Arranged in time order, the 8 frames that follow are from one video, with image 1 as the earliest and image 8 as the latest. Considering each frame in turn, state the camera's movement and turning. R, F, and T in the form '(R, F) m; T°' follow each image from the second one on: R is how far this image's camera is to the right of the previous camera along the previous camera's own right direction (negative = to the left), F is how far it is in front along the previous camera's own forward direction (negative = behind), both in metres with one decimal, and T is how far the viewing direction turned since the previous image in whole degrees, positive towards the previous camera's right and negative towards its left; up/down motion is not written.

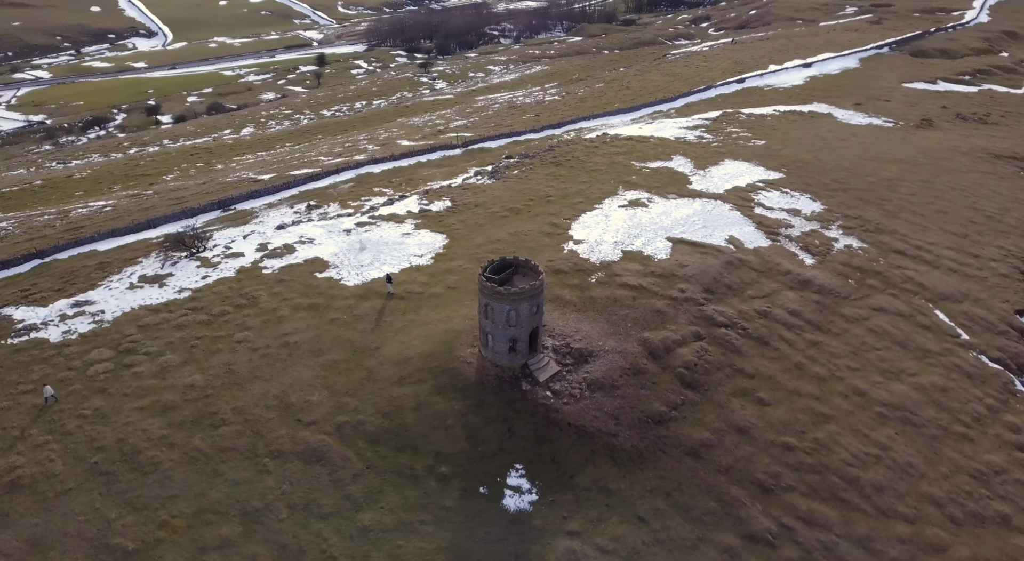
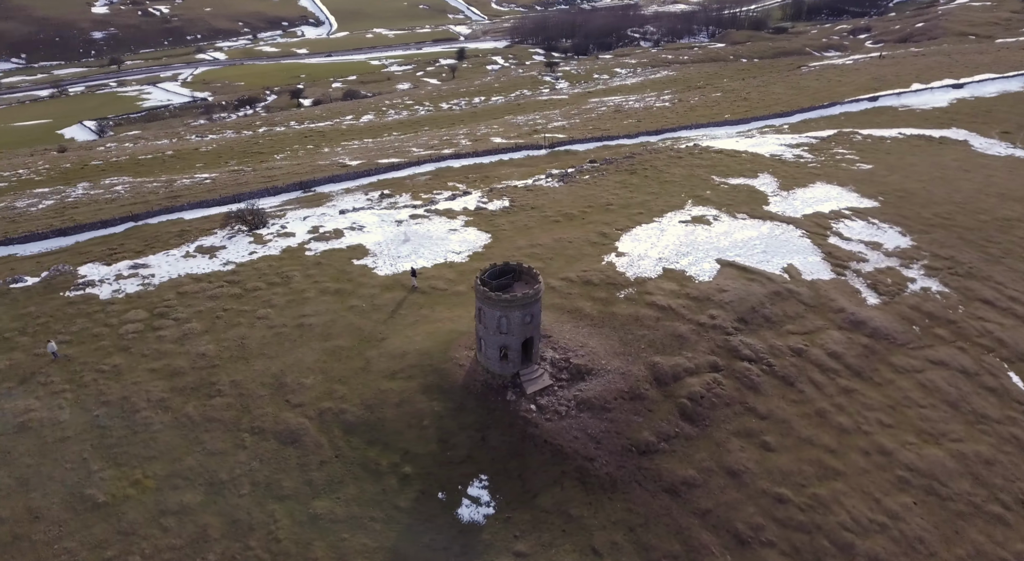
(+4.5, +1.3) m; -9°
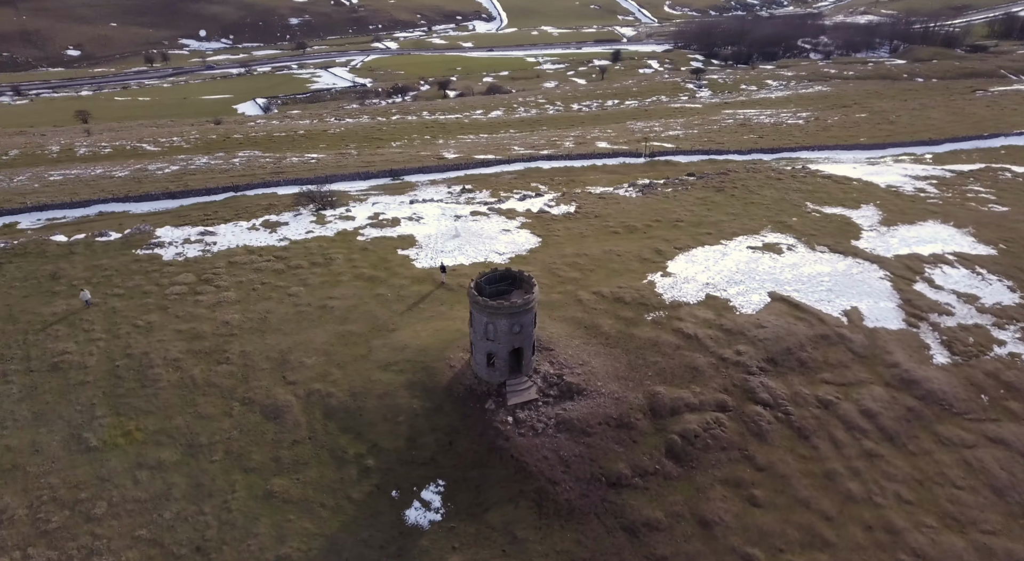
(+5.0, +1.2) m; -10°
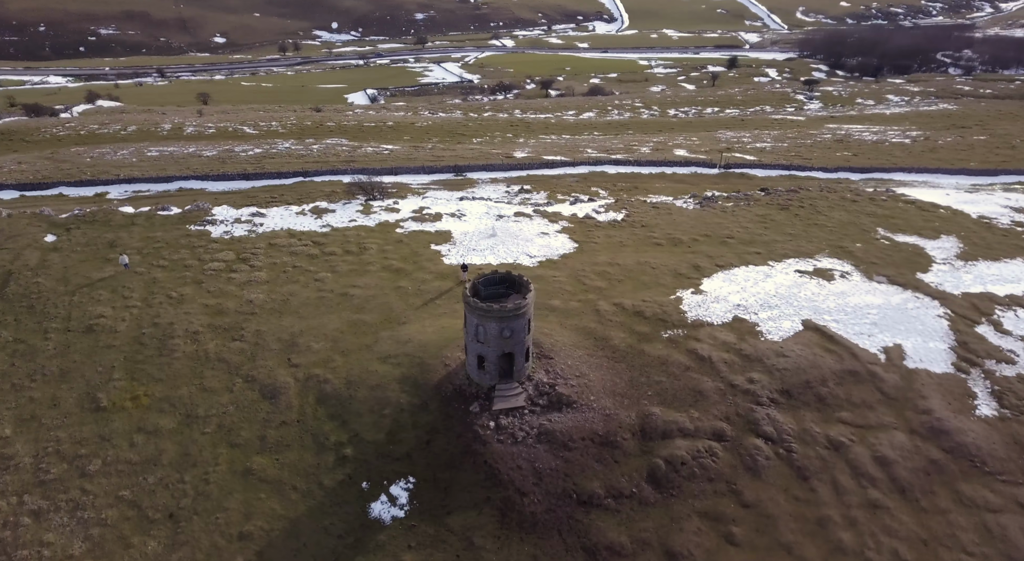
(+3.6, +0.5) m; -7°
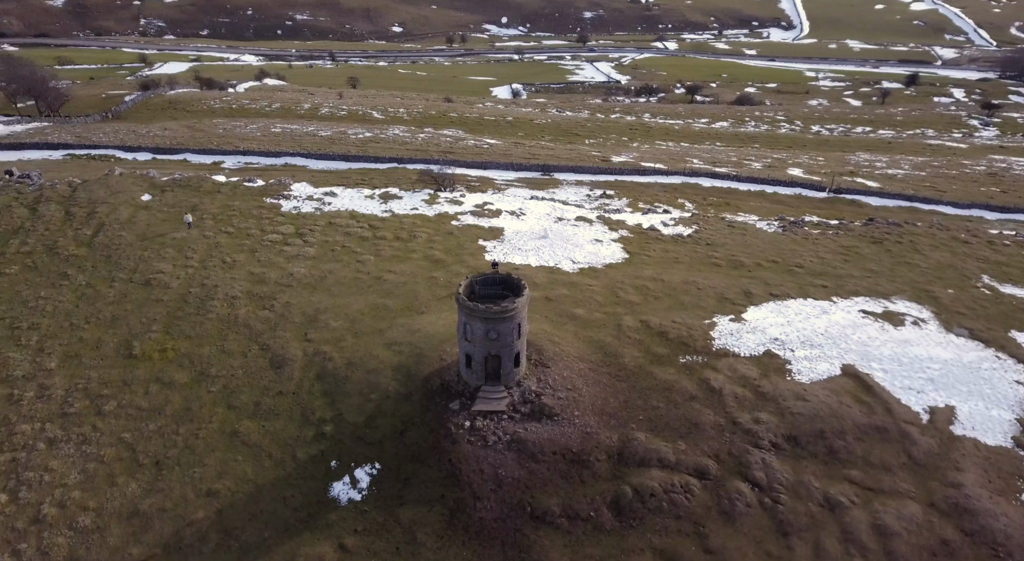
(+5.1, +0.5) m; -10°
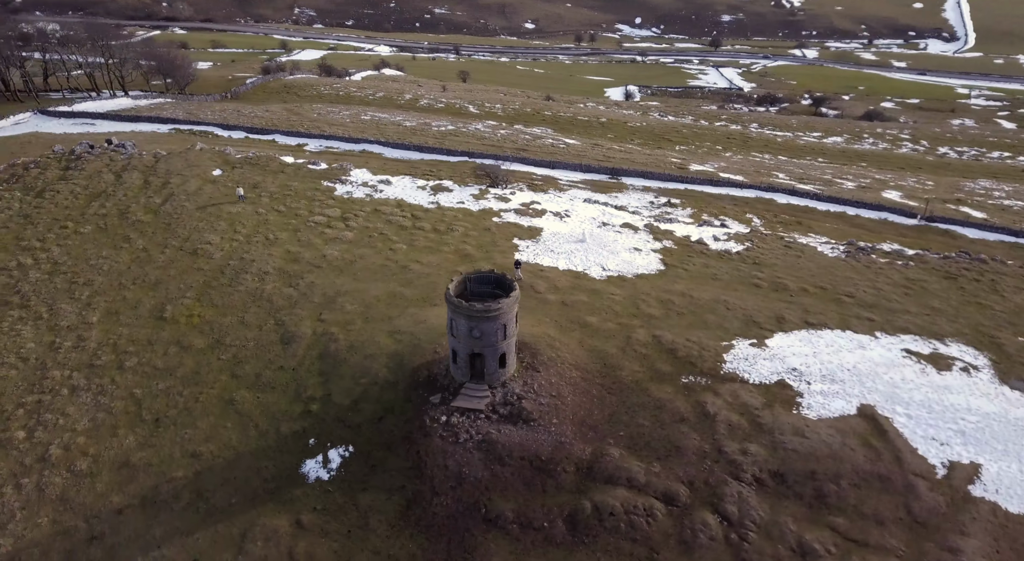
(+4.4, +0.1) m; -8°
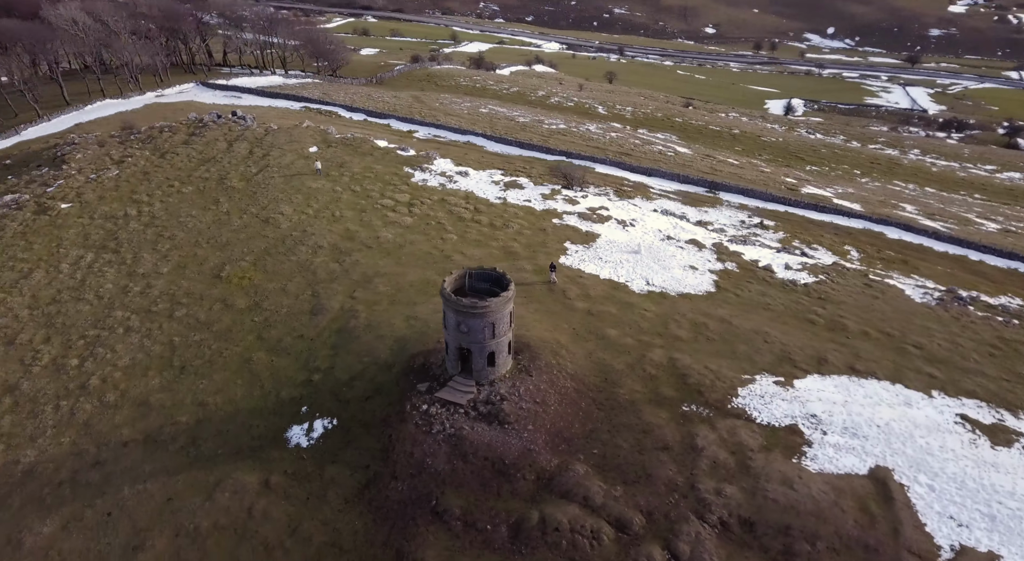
(+5.7, -0.1) m; -11°
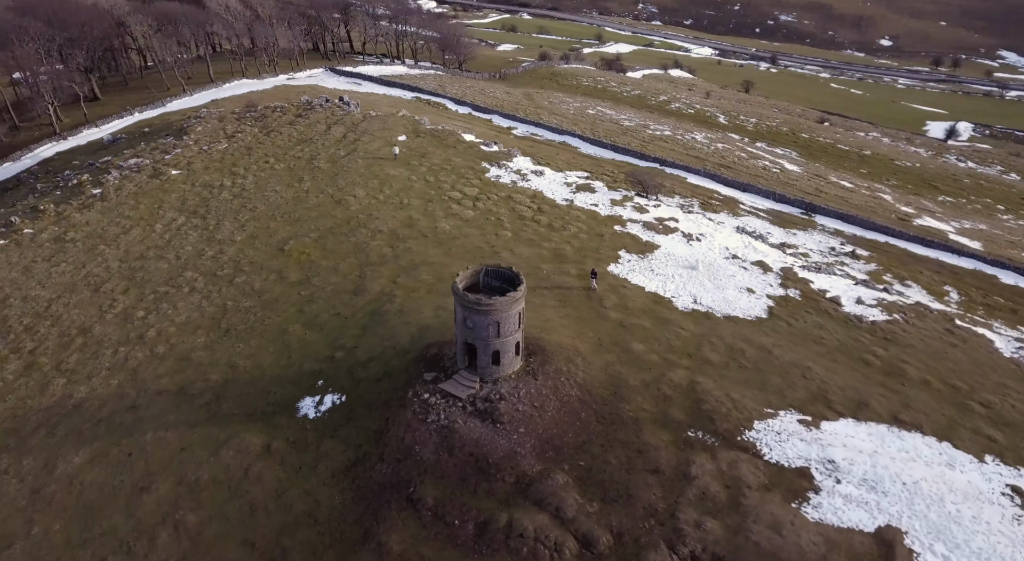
(+4.7, -0.4) m; -10°
